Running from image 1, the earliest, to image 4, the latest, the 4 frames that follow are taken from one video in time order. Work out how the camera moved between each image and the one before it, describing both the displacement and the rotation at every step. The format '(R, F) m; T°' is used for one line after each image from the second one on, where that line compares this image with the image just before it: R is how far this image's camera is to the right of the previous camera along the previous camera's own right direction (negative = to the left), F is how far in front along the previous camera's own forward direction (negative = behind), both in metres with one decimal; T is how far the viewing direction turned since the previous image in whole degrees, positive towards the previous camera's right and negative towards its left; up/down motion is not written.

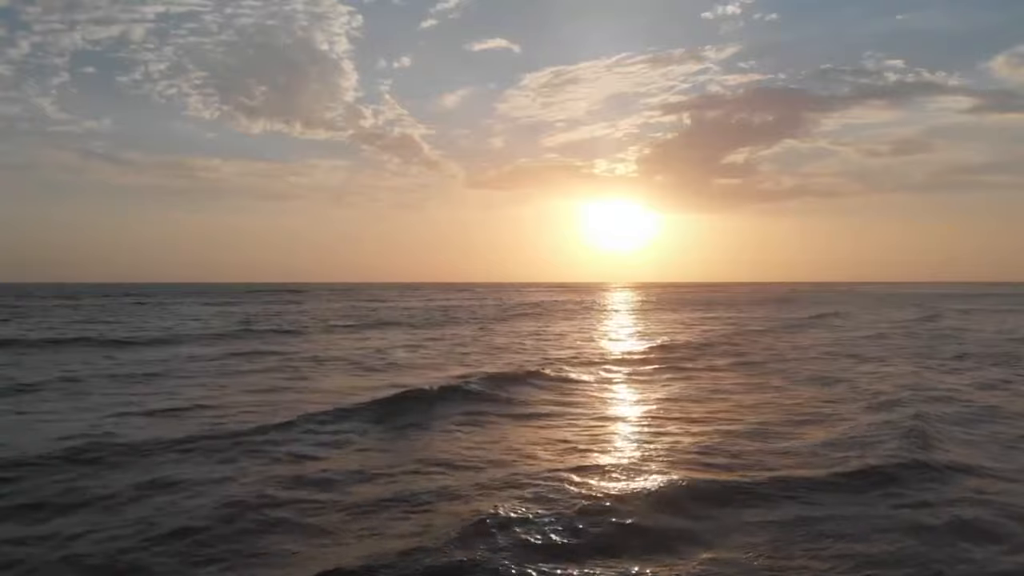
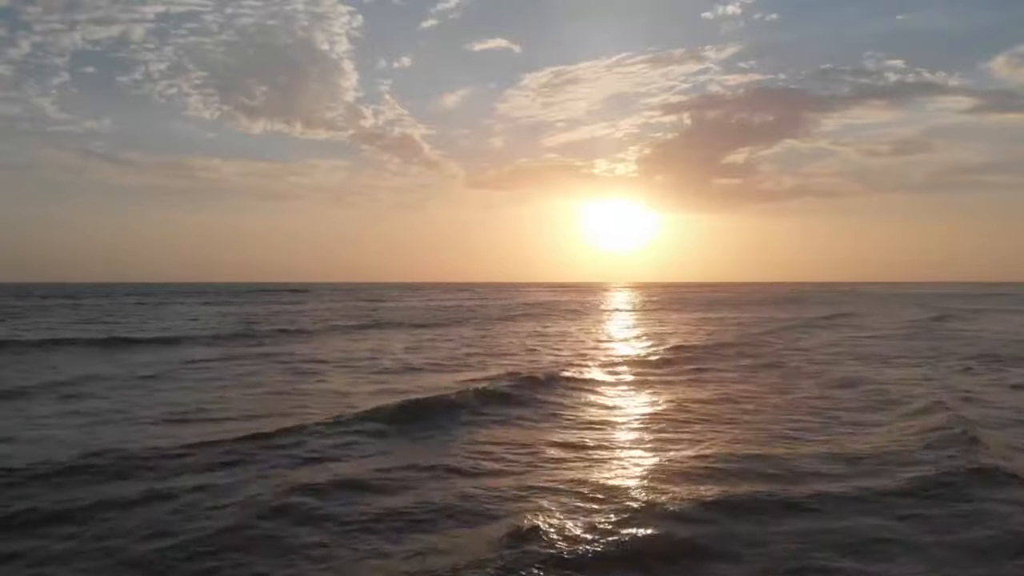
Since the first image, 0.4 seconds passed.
(+0.3, -4.6) m; 0°
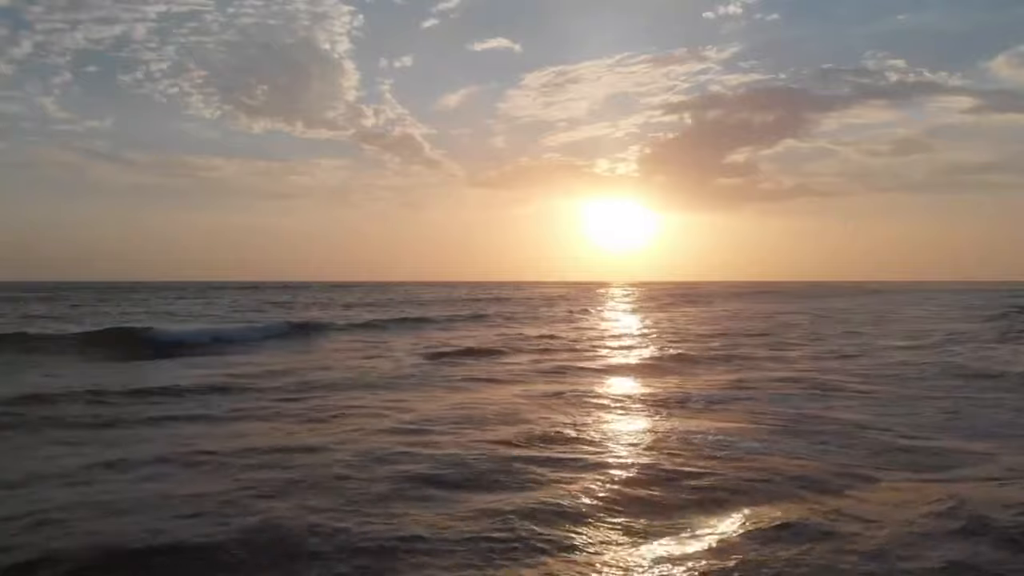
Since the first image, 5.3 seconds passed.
(-2.3, +3.0) m; 0°
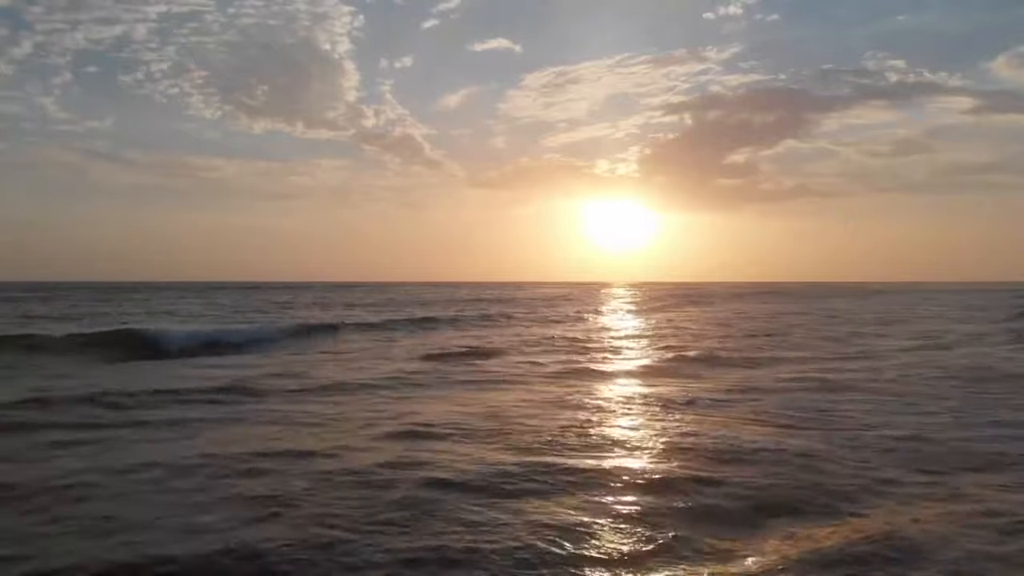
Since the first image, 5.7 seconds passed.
(-2.2, -1.8) m; 0°
